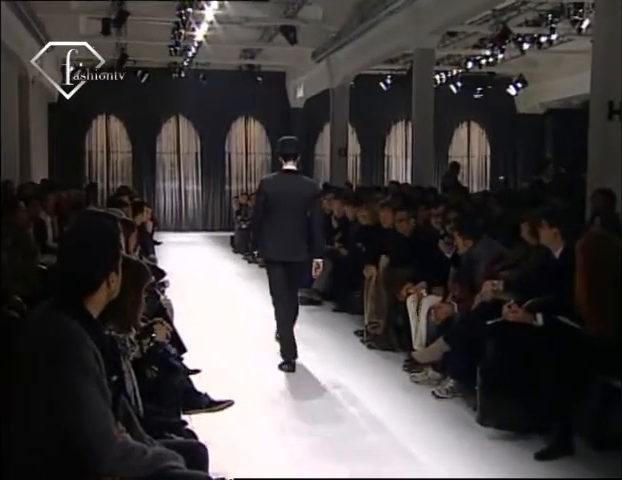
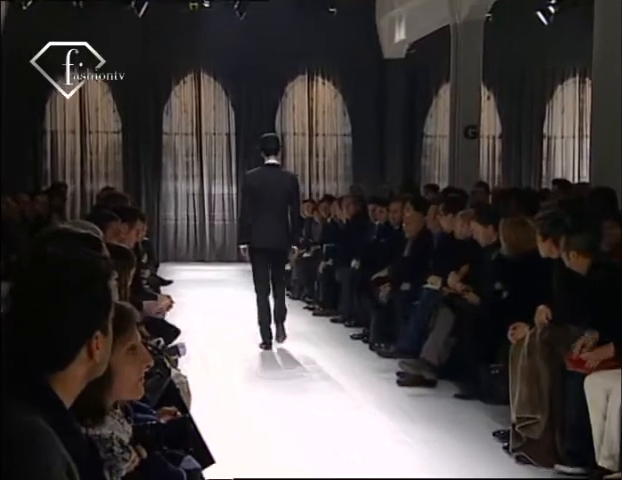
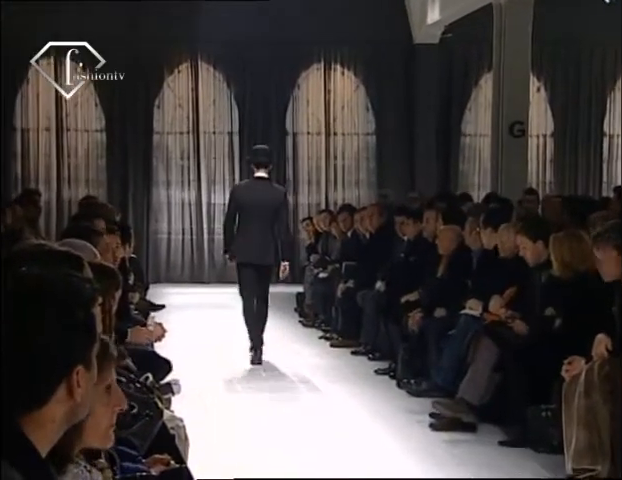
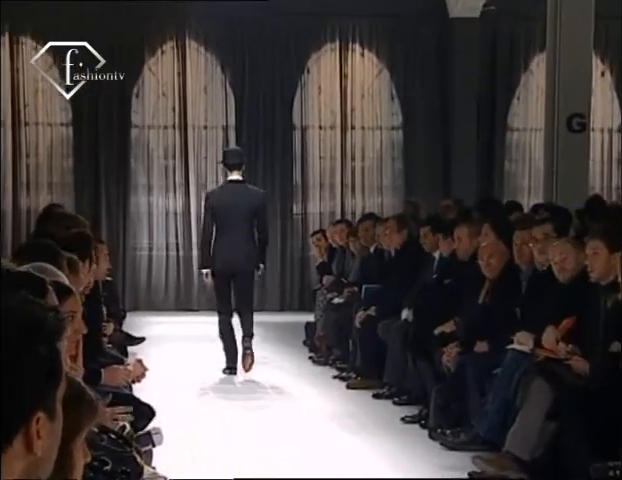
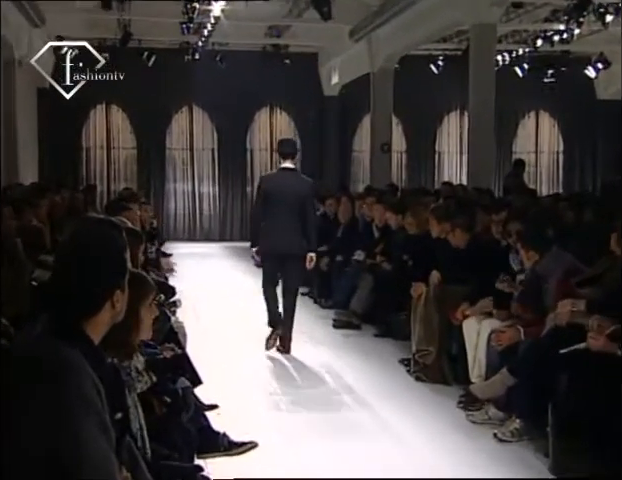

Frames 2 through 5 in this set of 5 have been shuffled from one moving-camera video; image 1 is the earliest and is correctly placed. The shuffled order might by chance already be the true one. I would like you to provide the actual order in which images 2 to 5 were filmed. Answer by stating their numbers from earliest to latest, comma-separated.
5, 2, 3, 4
